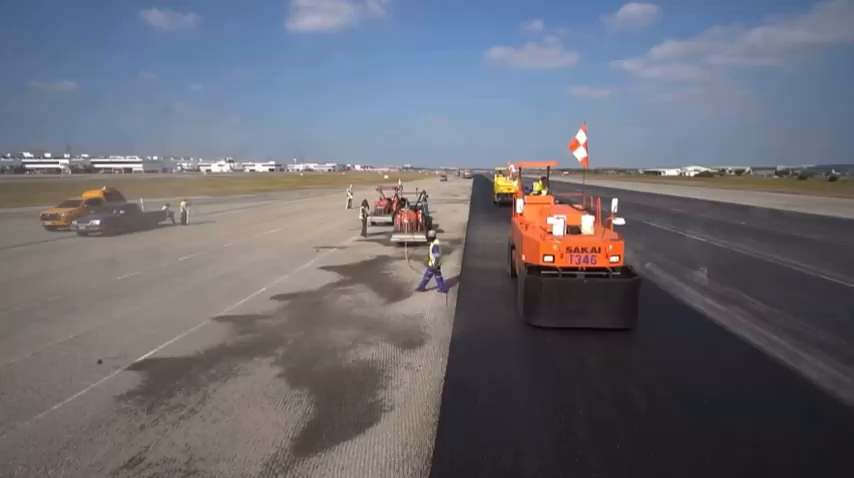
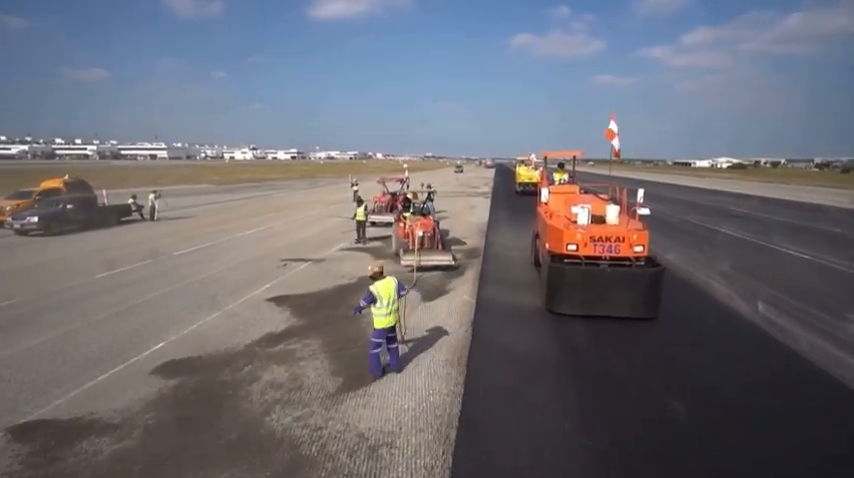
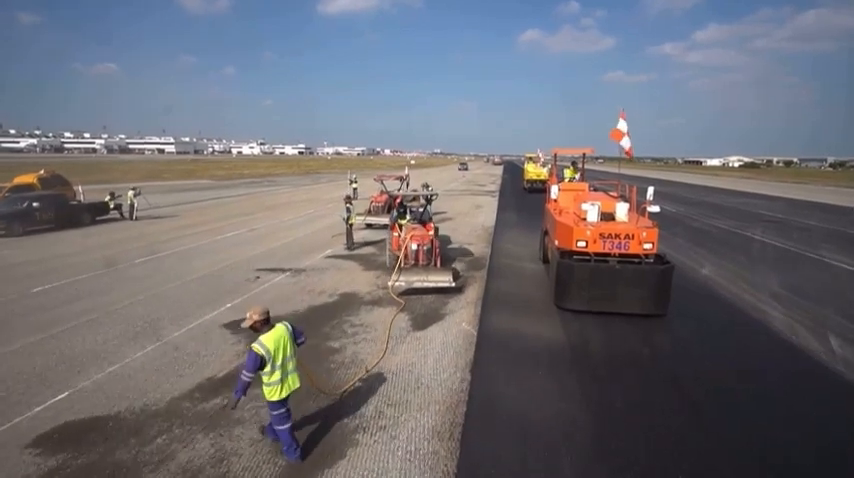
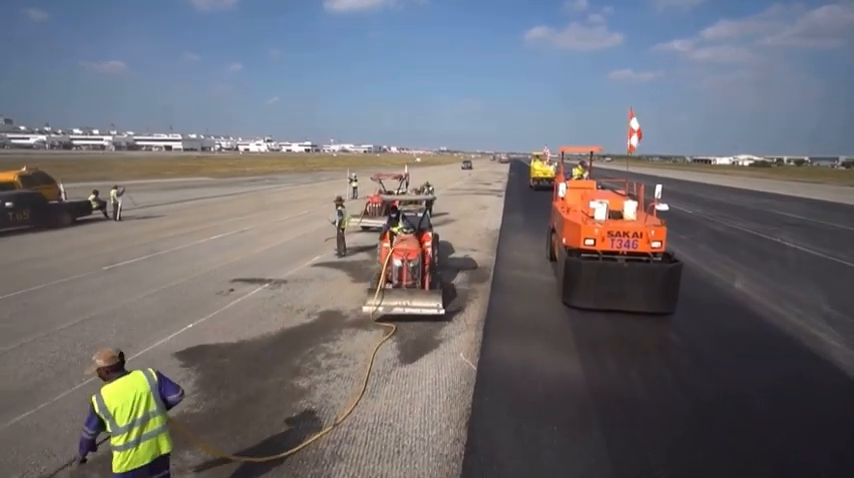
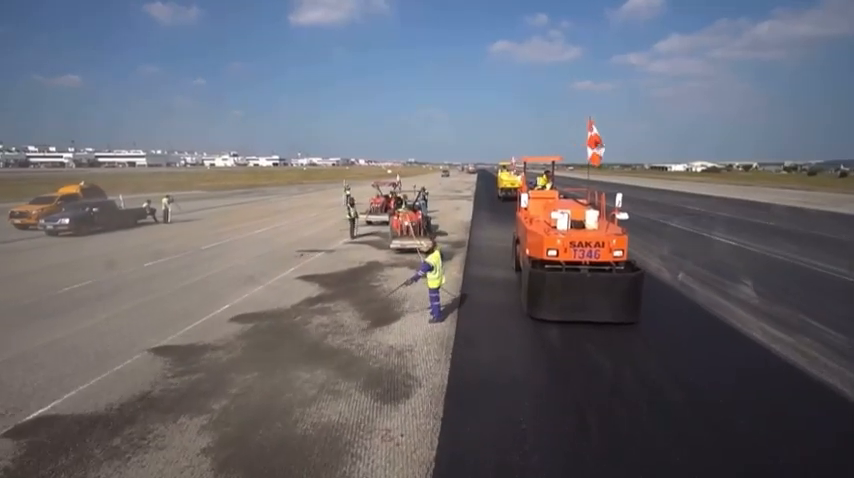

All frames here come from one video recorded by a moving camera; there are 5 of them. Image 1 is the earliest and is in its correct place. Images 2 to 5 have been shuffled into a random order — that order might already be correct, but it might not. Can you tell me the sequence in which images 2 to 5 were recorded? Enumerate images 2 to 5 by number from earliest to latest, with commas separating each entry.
5, 2, 3, 4
